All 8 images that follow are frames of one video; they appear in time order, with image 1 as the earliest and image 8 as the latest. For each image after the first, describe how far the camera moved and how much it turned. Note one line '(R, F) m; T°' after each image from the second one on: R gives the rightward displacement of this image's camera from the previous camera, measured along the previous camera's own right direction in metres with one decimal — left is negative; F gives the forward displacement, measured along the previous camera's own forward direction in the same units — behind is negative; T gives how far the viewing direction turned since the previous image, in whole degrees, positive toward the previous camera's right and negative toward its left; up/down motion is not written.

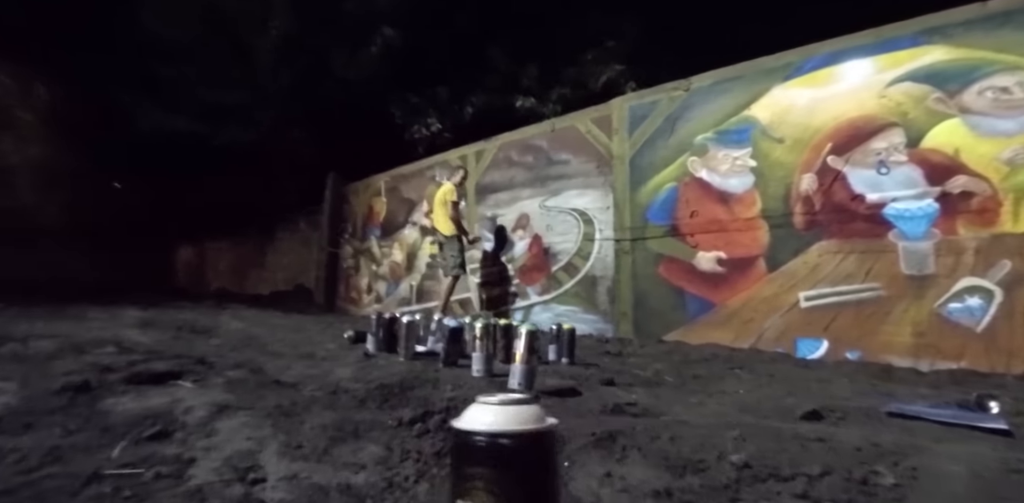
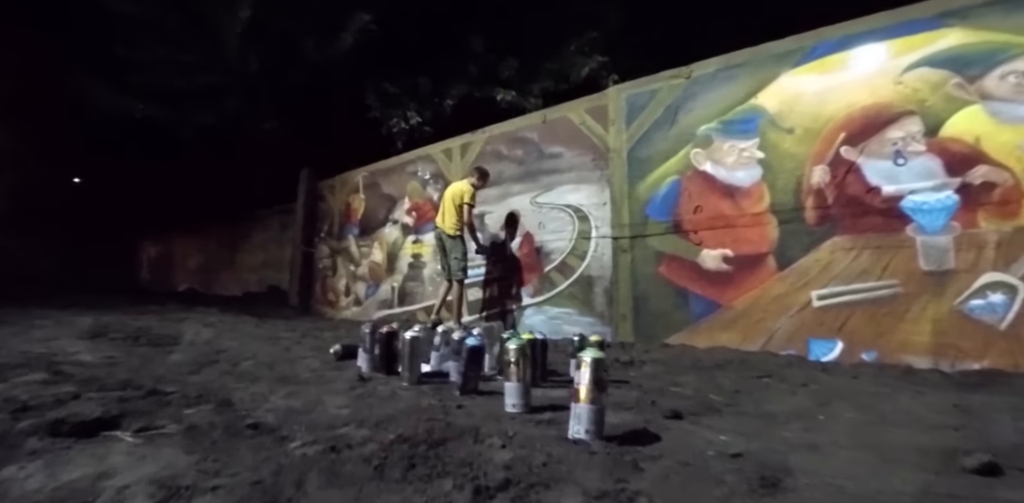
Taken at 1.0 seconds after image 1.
(-0.1, +0.4) m; +1°
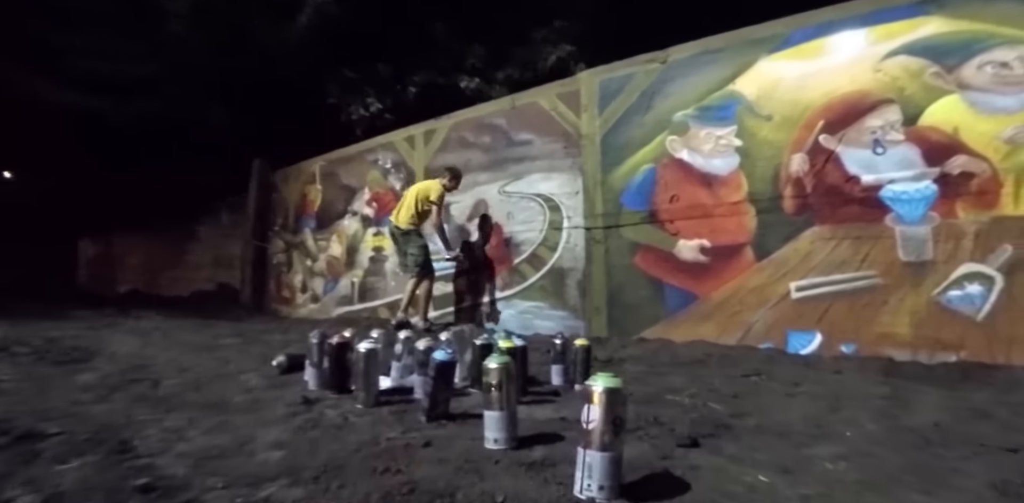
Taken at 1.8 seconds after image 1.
(0.0, +0.4) m; +4°
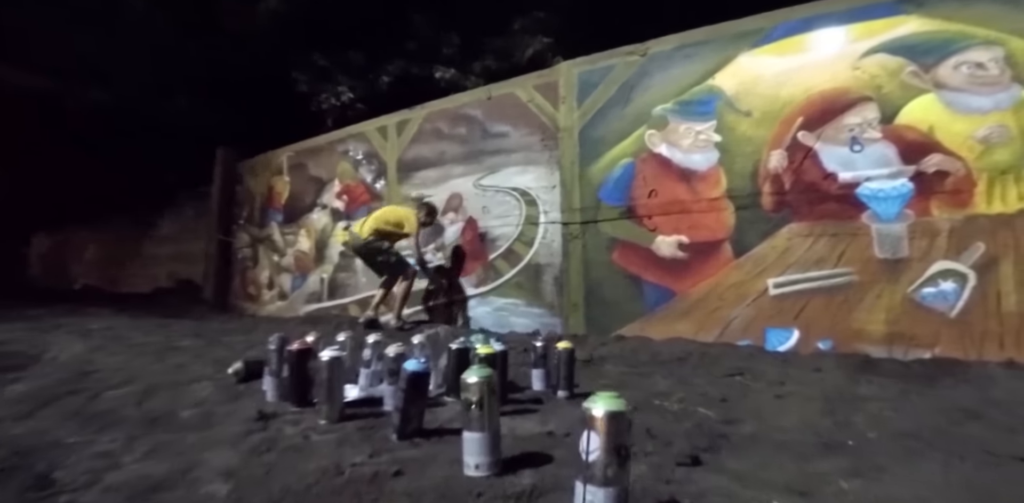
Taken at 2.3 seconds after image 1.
(0.0, +0.2) m; +3°
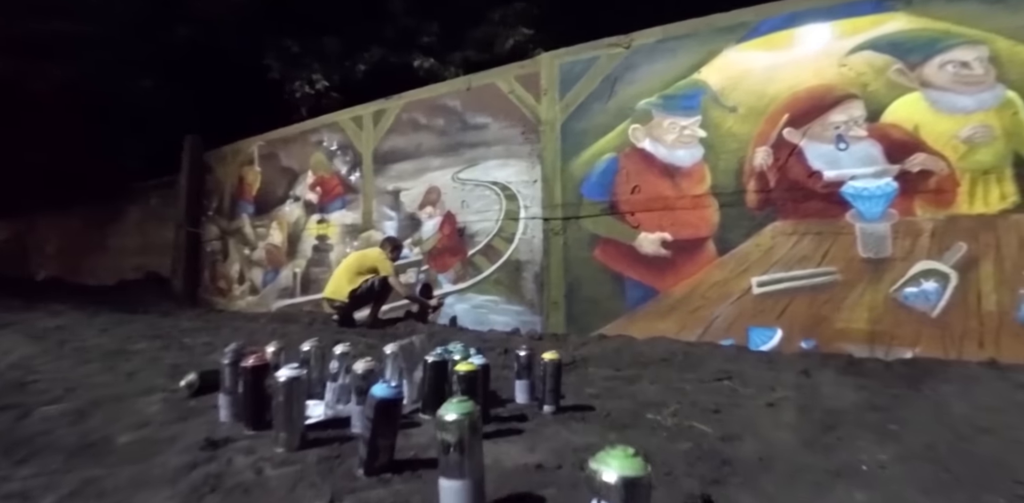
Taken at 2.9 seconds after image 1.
(0.0, +0.2) m; +2°
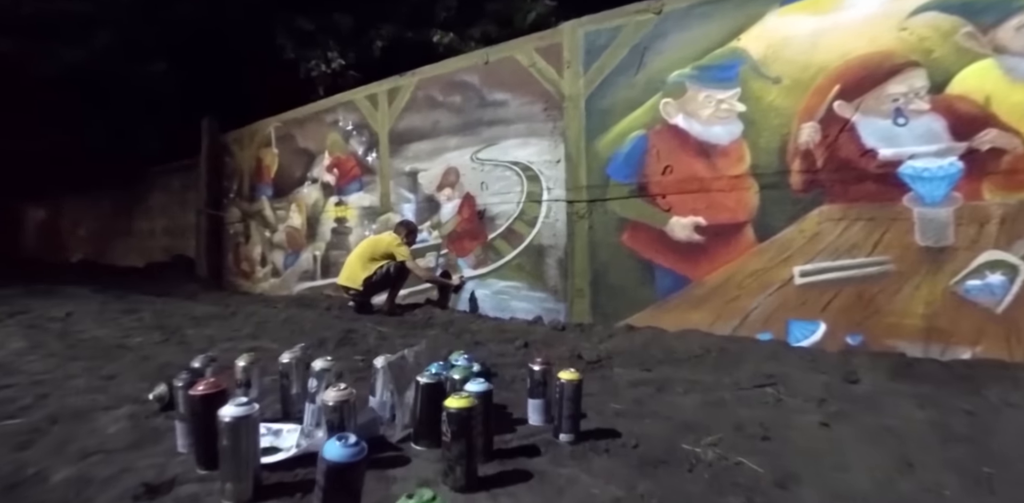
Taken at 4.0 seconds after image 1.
(+0.1, +0.3) m; -3°
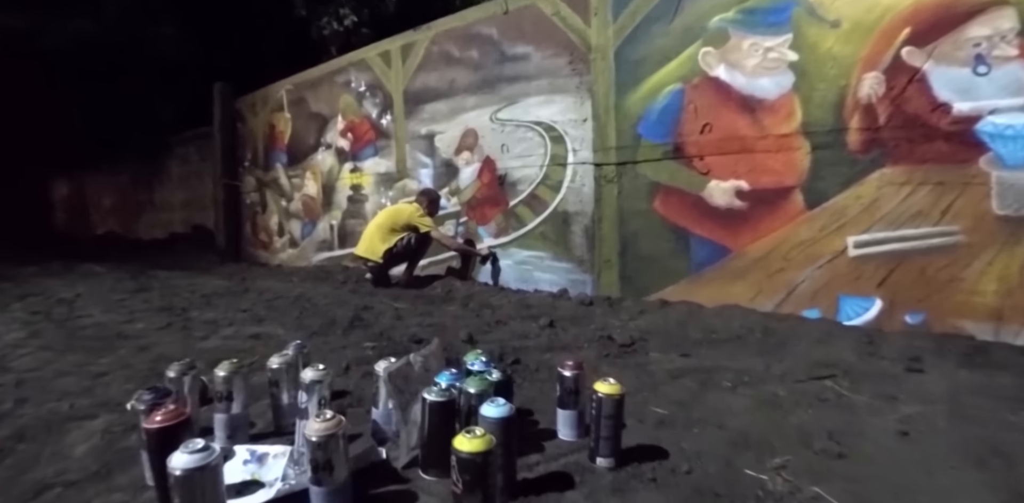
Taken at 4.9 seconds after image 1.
(0.0, +0.4) m; -2°
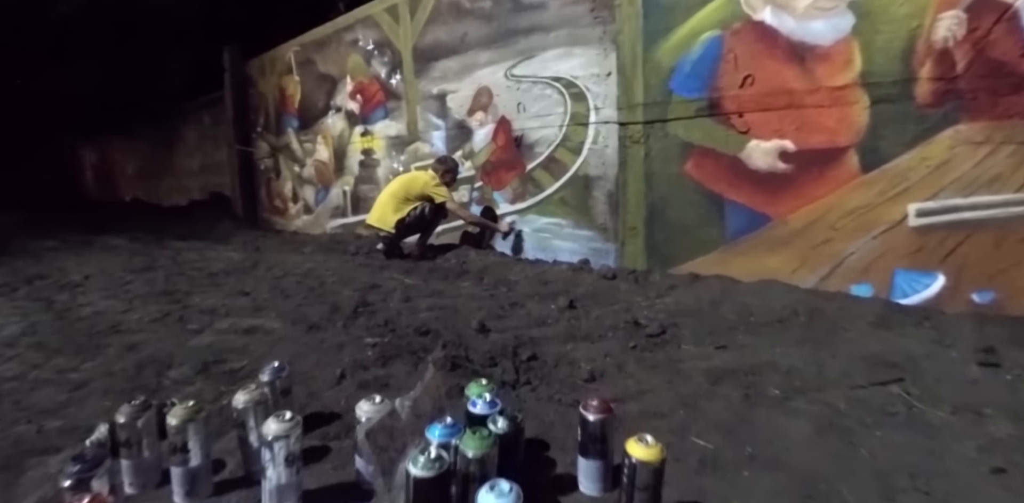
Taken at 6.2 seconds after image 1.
(0.0, +0.4) m; -3°
